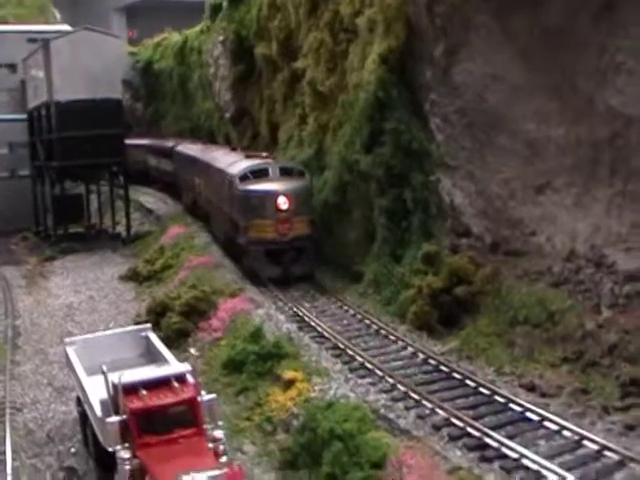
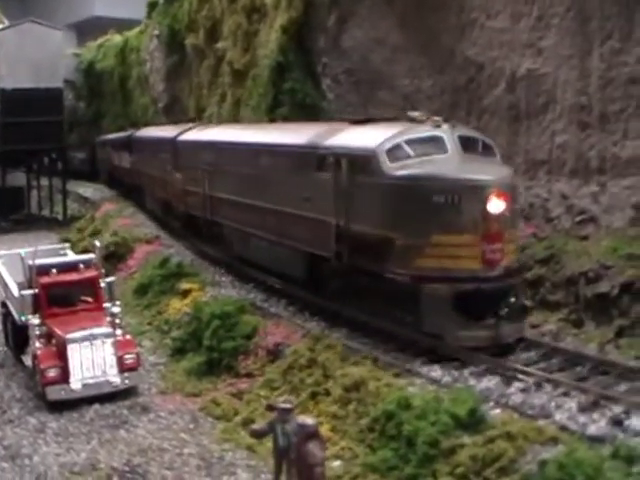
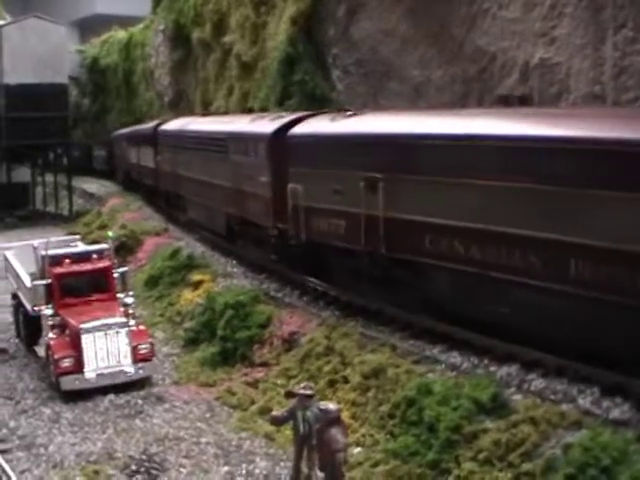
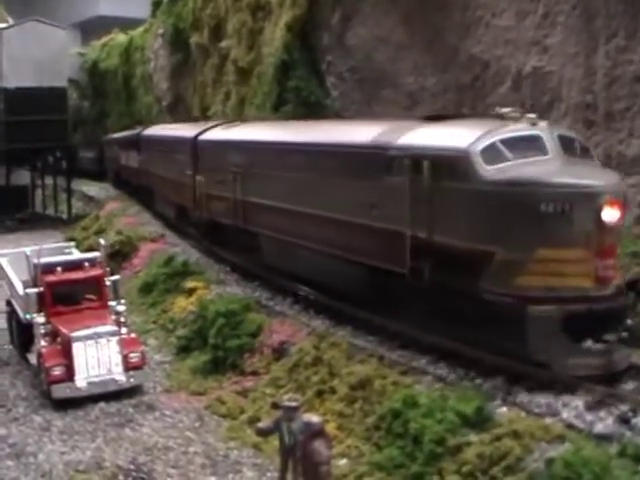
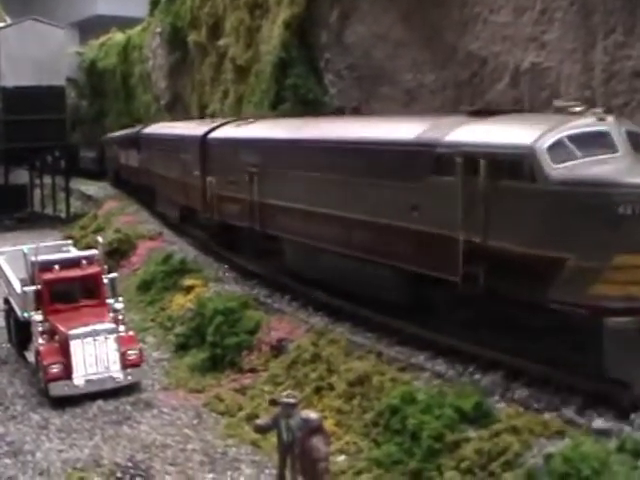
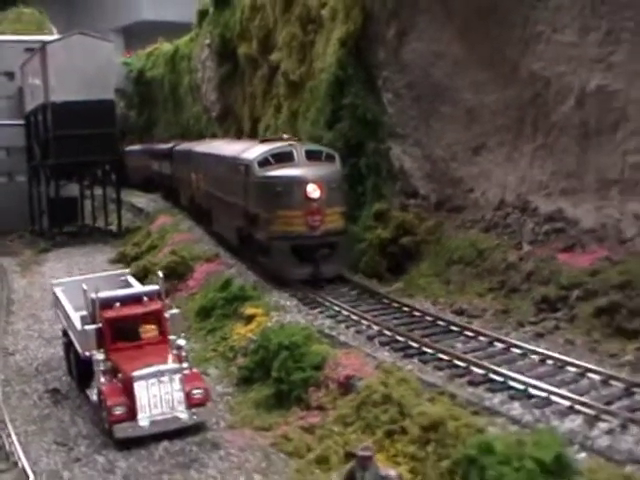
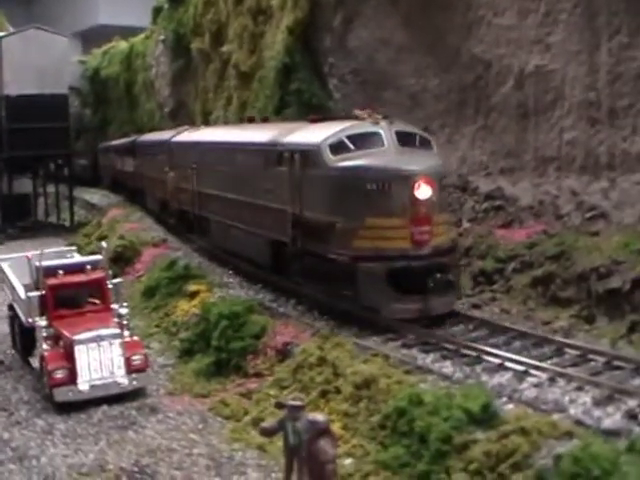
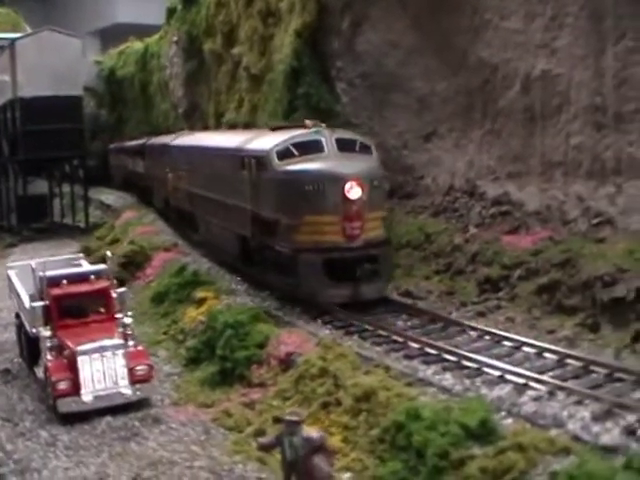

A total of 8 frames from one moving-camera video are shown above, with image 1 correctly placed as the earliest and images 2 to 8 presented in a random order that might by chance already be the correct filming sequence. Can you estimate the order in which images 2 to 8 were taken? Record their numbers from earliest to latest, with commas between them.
6, 8, 7, 2, 4, 5, 3
